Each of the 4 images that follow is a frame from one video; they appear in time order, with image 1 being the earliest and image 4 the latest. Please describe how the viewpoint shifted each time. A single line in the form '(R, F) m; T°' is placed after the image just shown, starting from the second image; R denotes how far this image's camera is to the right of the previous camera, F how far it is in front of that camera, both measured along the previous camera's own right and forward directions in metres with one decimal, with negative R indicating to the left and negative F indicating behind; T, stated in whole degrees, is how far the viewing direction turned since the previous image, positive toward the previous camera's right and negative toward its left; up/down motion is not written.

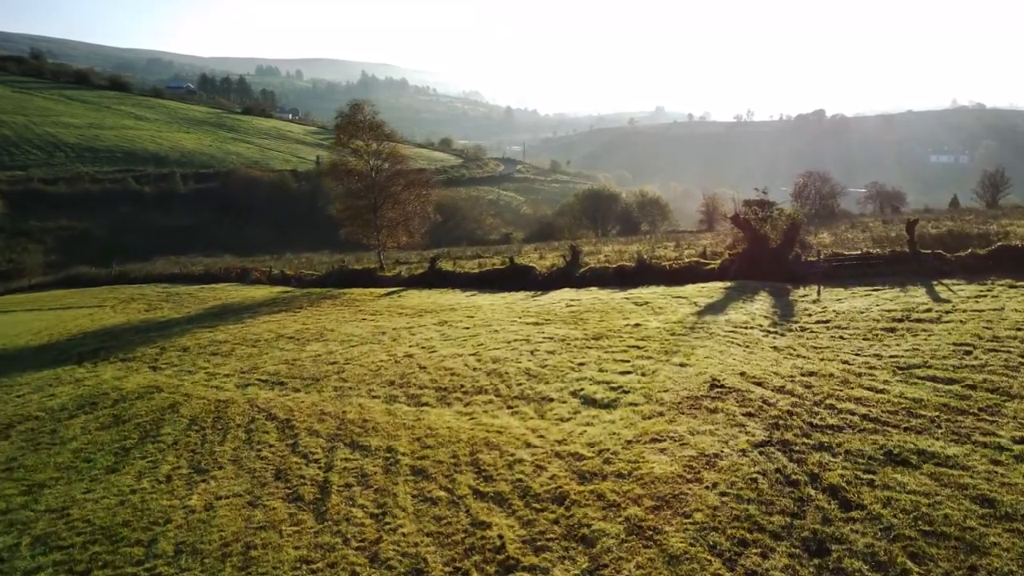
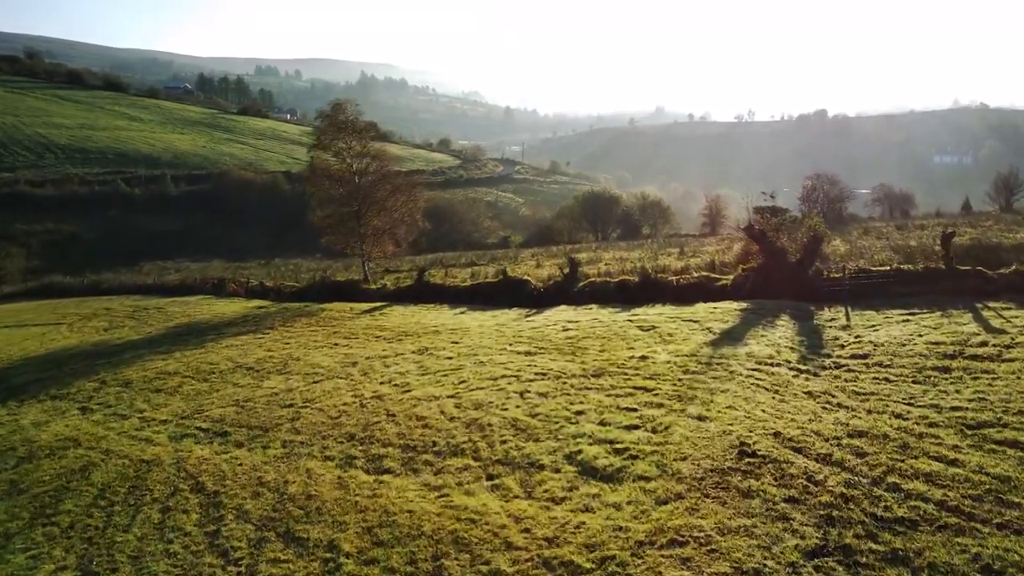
(+0.2, +1.9) m; 0°
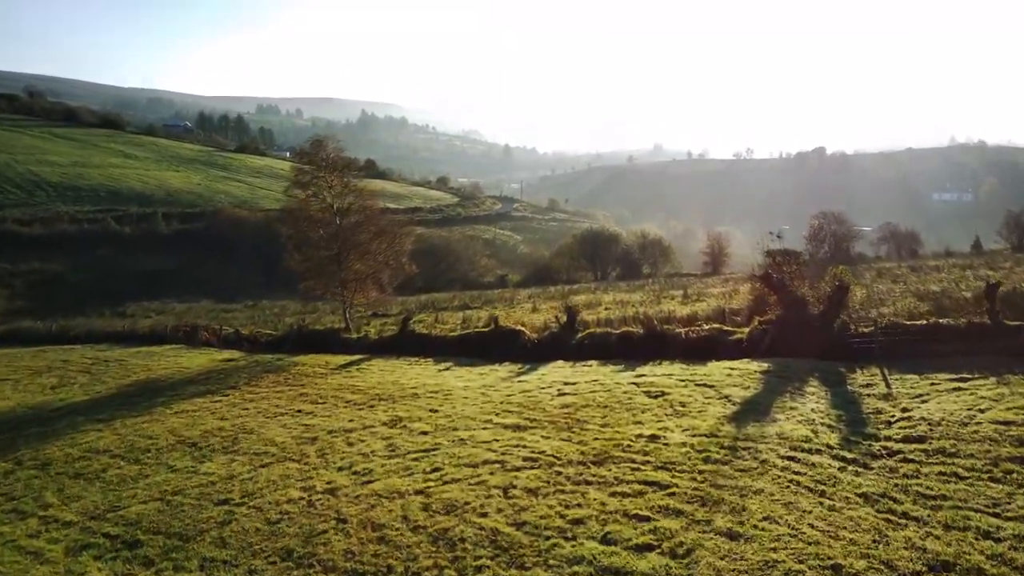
(+0.2, +2.0) m; 0°
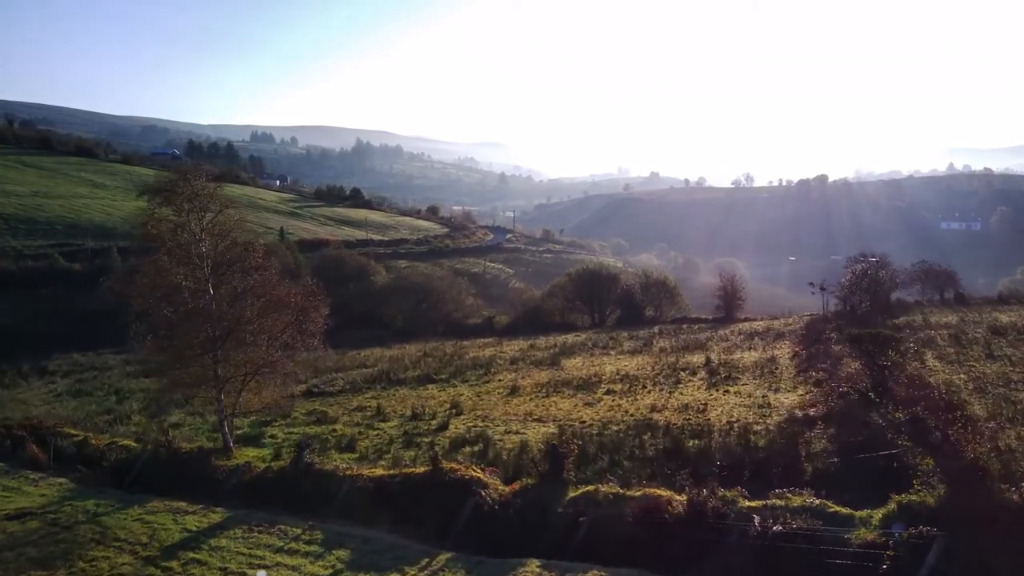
(+0.8, +8.0) m; 0°
